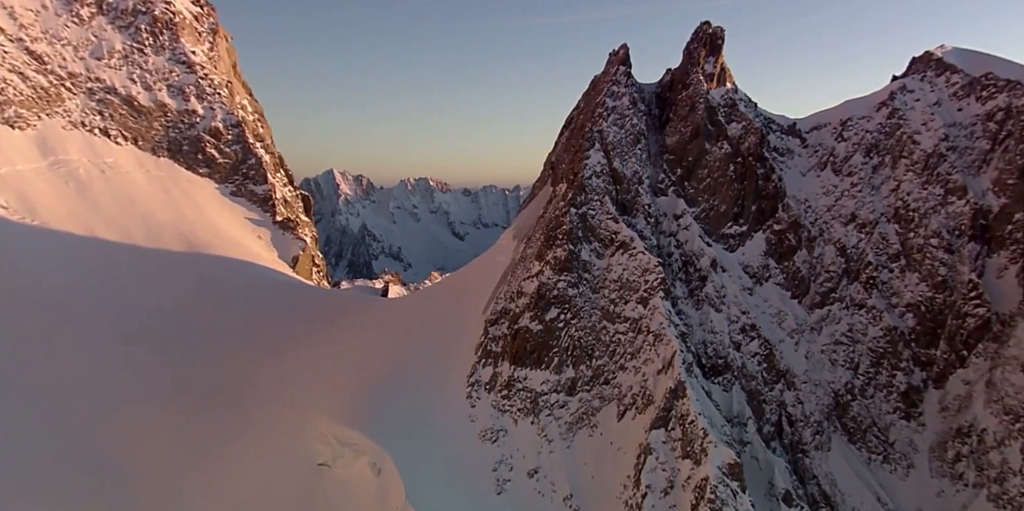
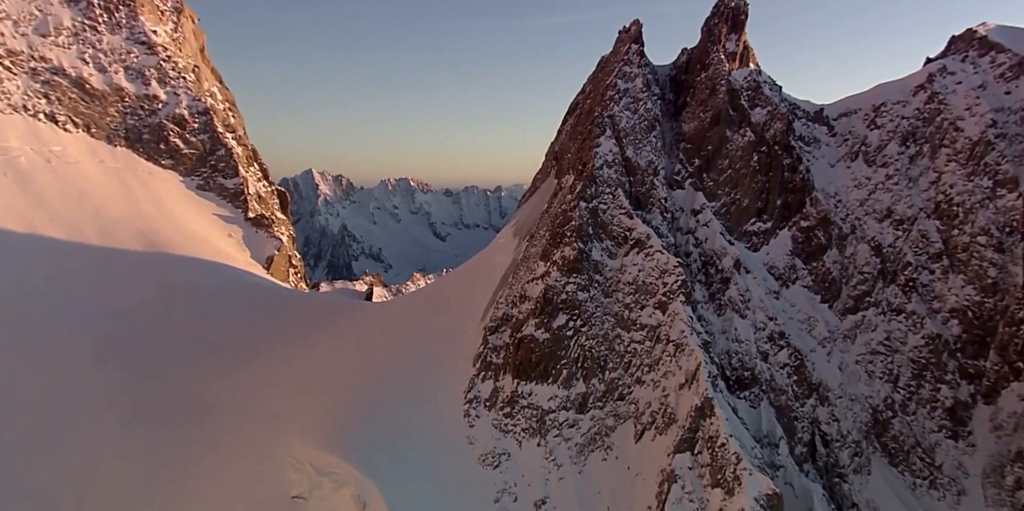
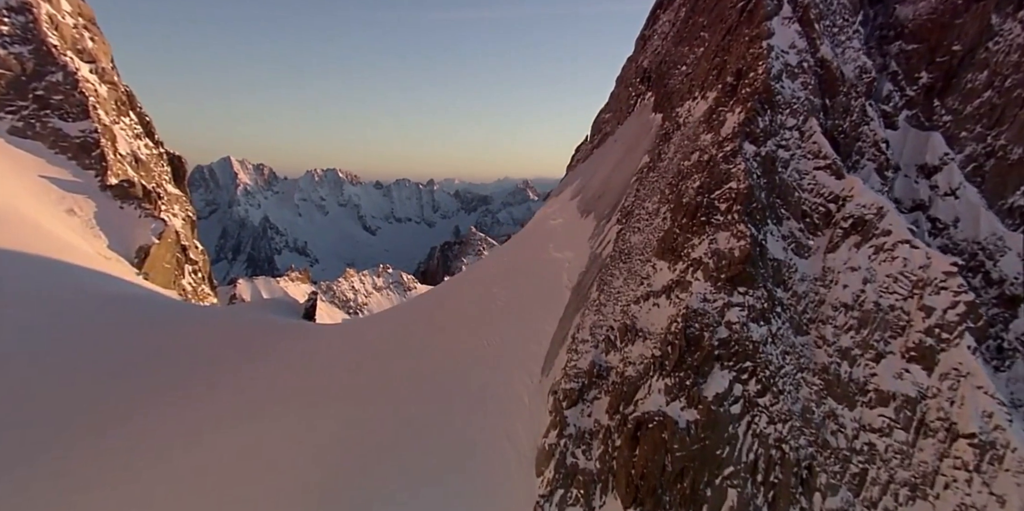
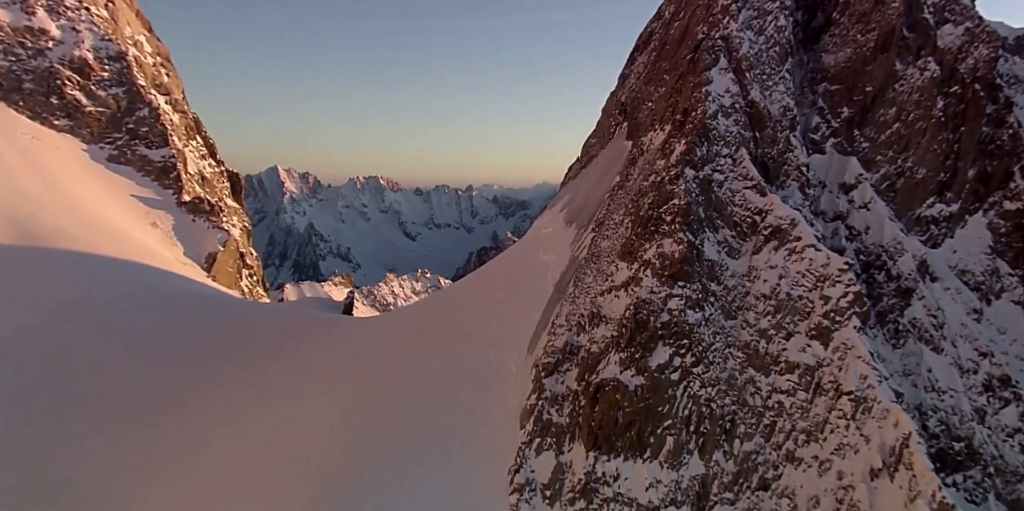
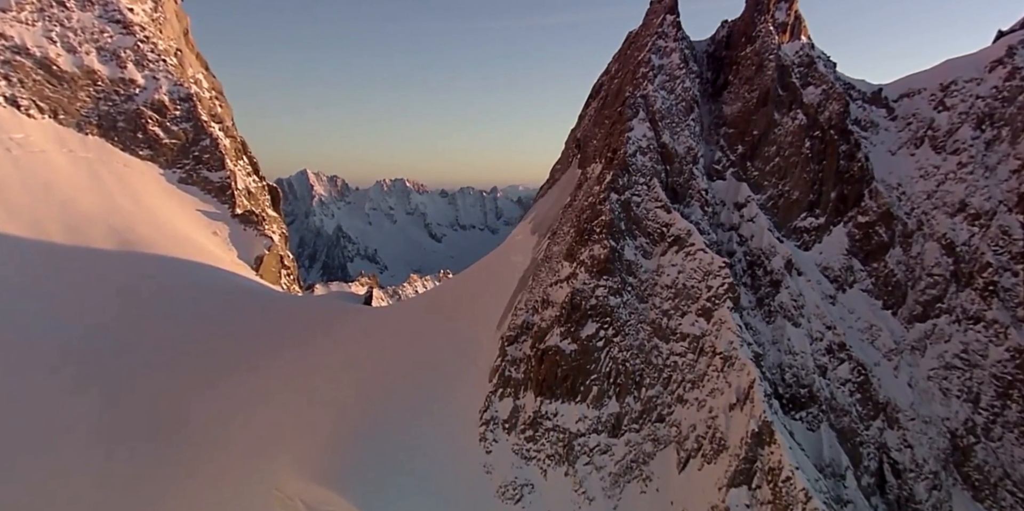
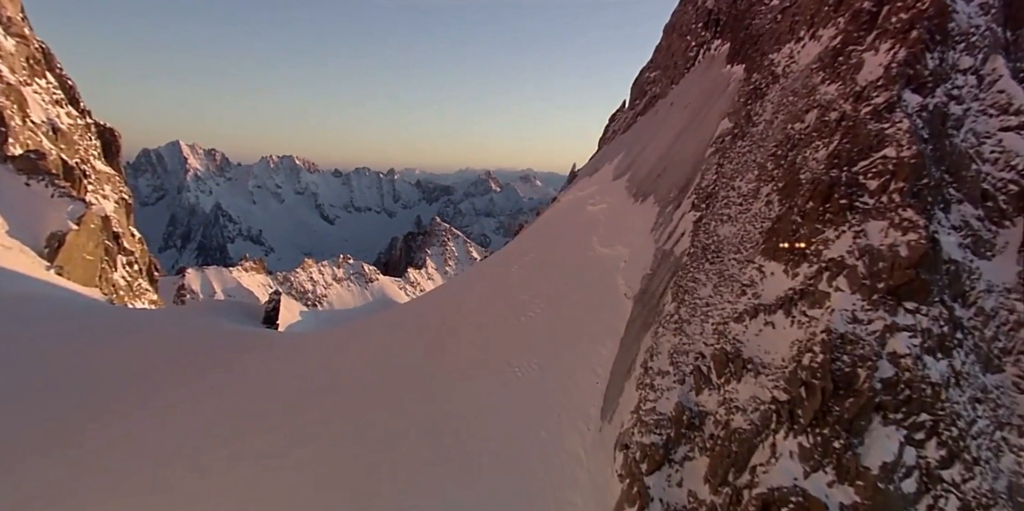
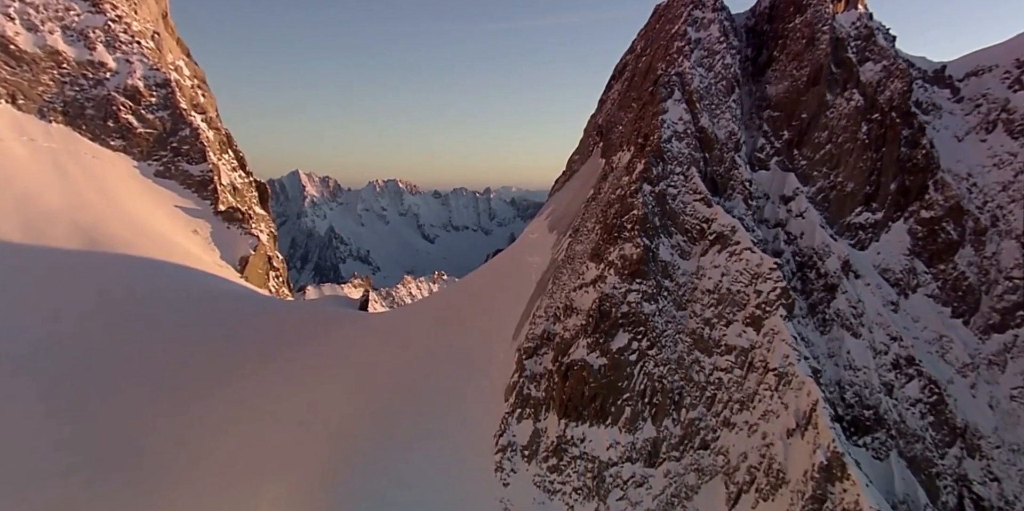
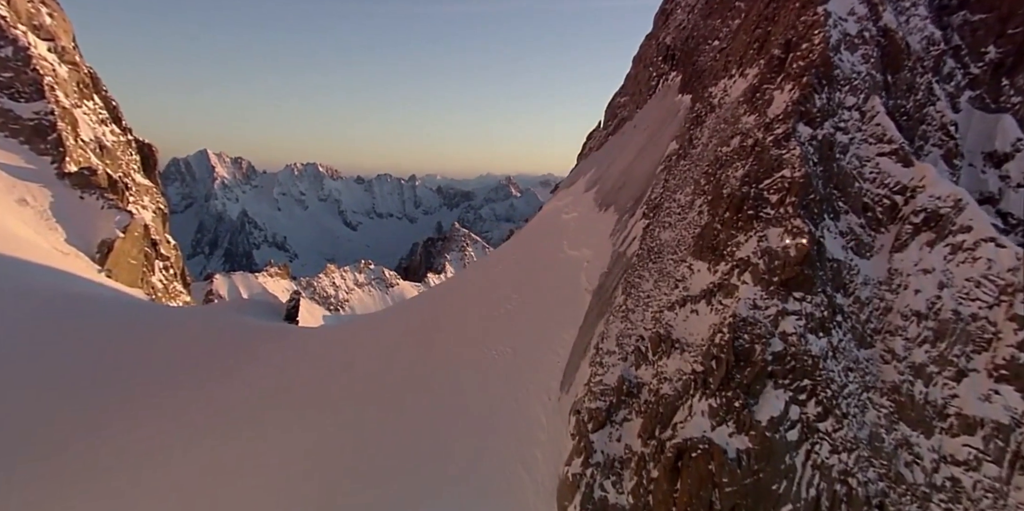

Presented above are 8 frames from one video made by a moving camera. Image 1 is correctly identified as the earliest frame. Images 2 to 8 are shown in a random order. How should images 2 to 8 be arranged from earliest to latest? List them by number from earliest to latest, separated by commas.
2, 5, 7, 4, 3, 8, 6
